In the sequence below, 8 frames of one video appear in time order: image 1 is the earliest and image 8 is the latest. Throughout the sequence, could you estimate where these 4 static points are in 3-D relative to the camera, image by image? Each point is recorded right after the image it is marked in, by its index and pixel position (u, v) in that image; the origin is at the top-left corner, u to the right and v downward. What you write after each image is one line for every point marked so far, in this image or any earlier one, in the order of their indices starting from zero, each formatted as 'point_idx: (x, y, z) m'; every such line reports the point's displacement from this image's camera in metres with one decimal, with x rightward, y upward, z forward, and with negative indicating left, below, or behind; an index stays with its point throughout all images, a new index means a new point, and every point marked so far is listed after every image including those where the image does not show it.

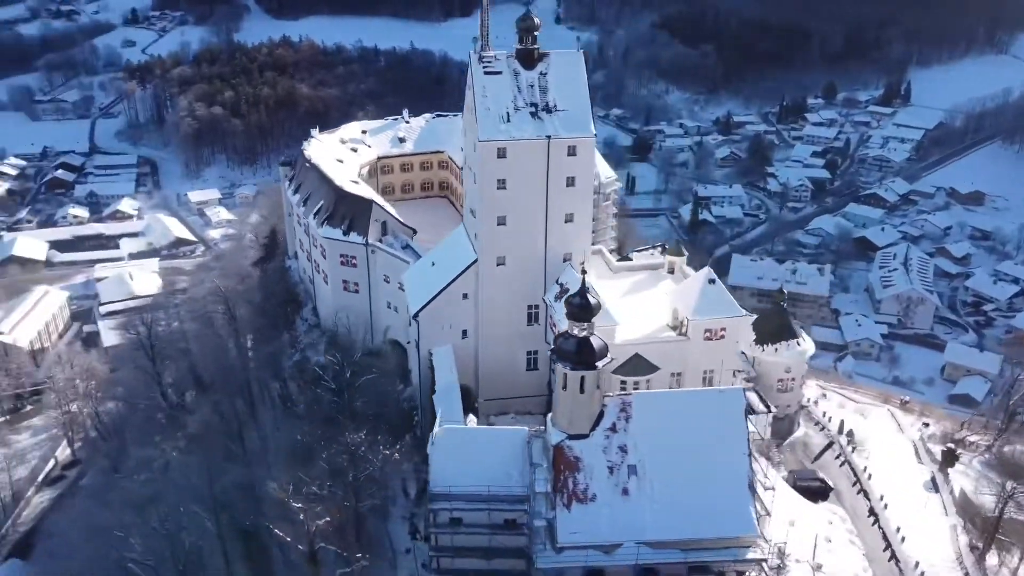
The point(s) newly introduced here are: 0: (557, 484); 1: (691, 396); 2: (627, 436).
0: (+1.1, -4.7, +19.6) m
1: (+4.4, -2.7, +20.1) m
2: (+2.8, -3.7, +19.9) m
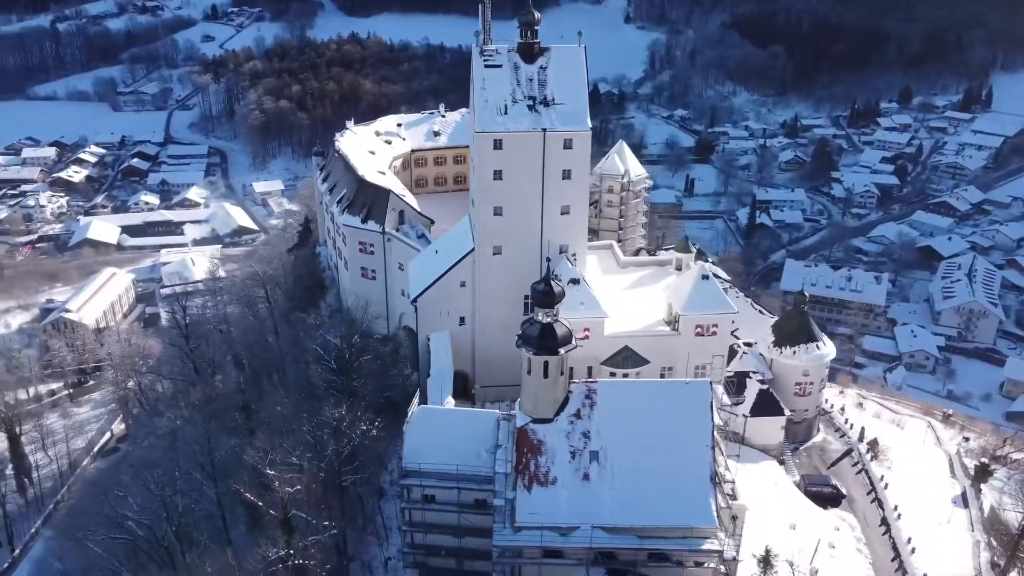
0: (+0.2, -4.4, +20.1) m
1: (+3.6, -2.5, +20.4) m
2: (+1.9, -3.4, +20.3) m
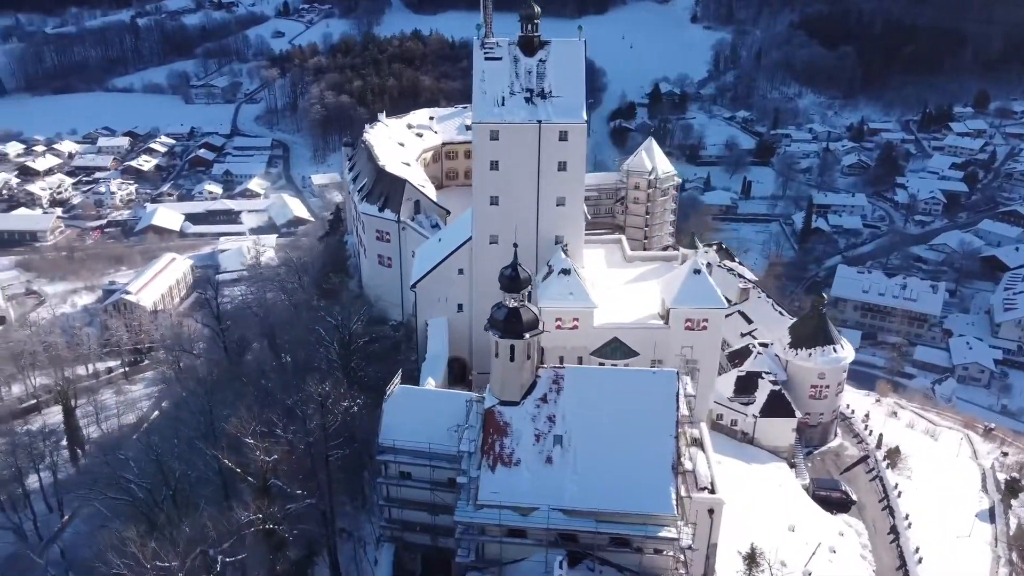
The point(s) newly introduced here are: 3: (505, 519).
0: (-0.7, -4.0, +20.6) m
1: (+2.8, -2.2, +20.7) m
2: (+1.1, -3.1, +20.7) m
3: (-0.2, -5.7, +19.9) m
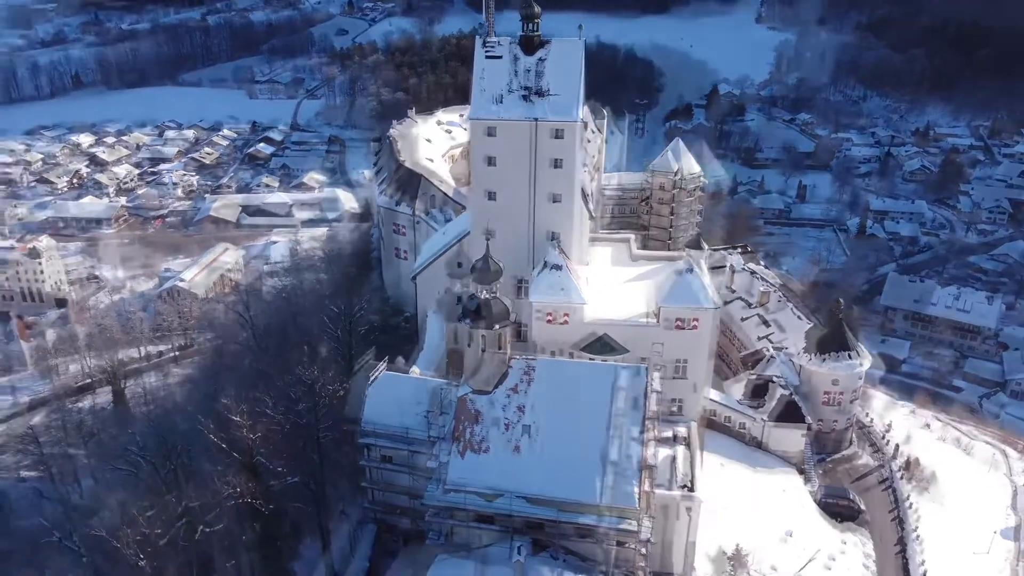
0: (-1.5, -3.8, +21.2) m
1: (+2.1, -2.1, +21.0) m
2: (+0.3, -2.9, +21.1) m
3: (-1.1, -5.5, +20.4) m
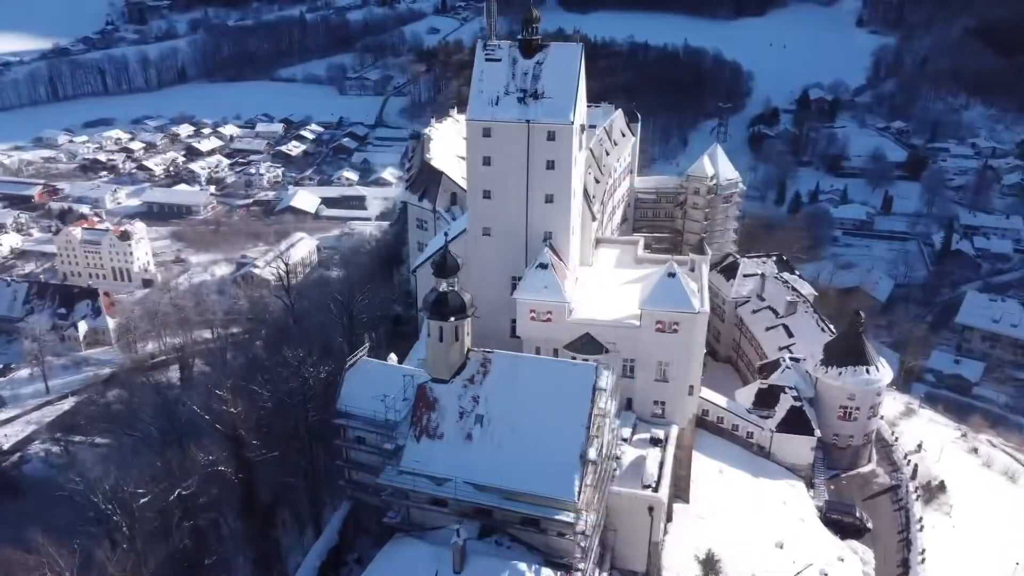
0: (-2.7, -3.6, +22.3) m
1: (+0.9, -2.0, +21.7) m
2: (-0.8, -2.7, +22.0) m
3: (-2.4, -5.3, +21.5) m
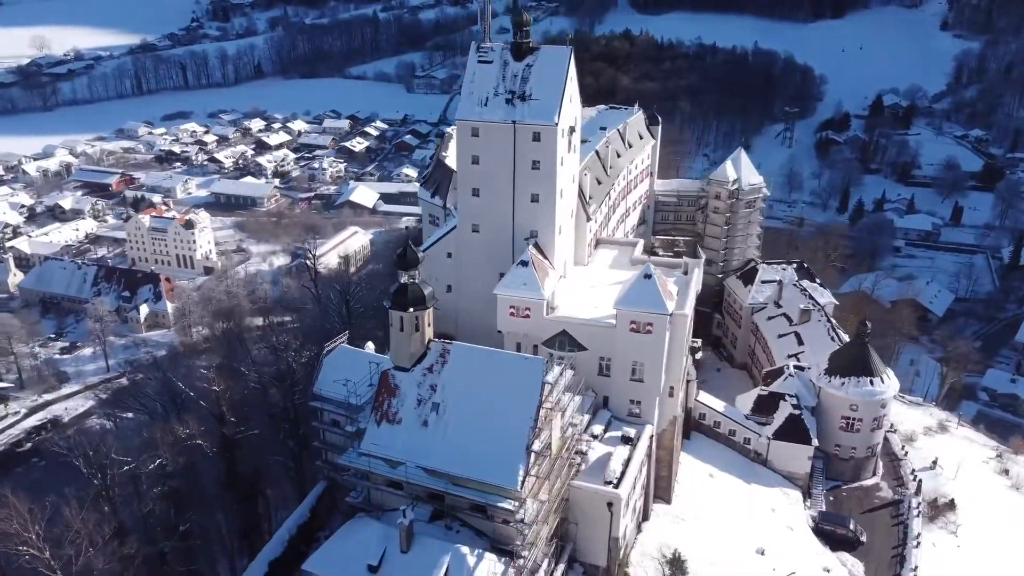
0: (-3.9, -3.3, +23.3) m
1: (-0.3, -1.9, +22.4) m
2: (-2.1, -2.6, +22.9) m
3: (-3.8, -5.1, +22.5) m
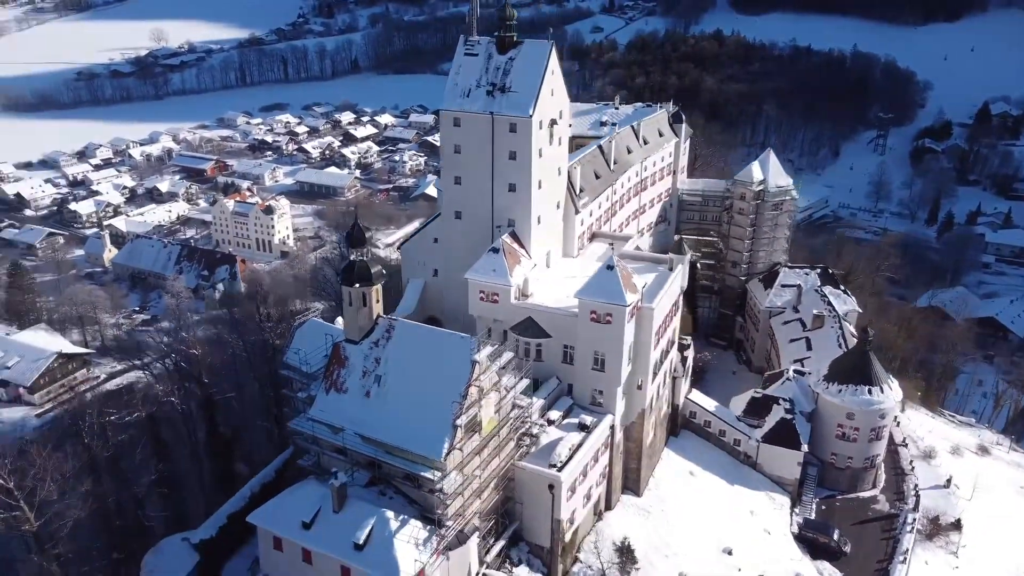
0: (-5.6, -2.6, +24.8) m
1: (-2.1, -1.4, +23.5) m
2: (-3.8, -1.9, +24.1) m
3: (-5.7, -4.4, +23.9) m
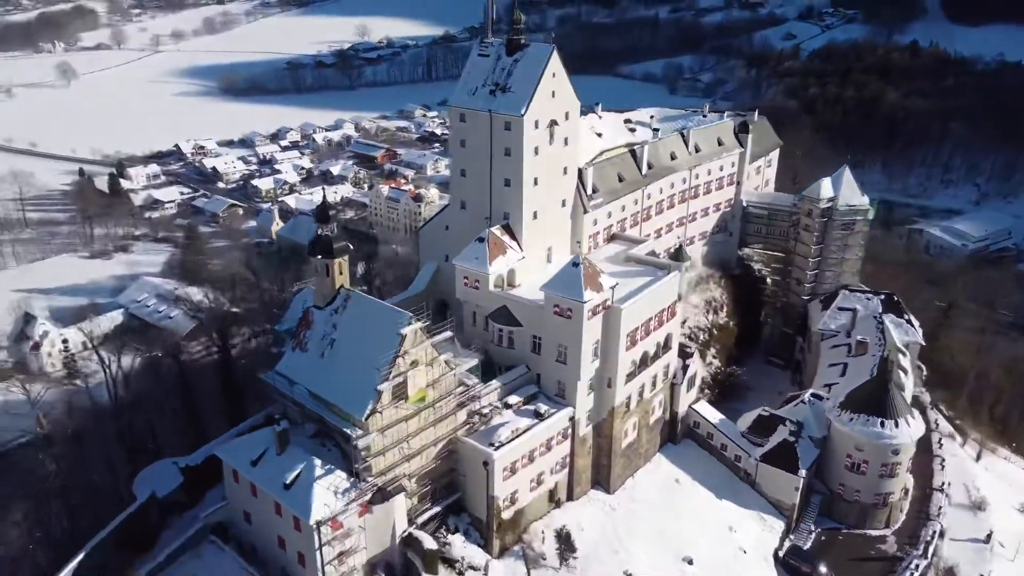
0: (-7.4, -1.6, +27.8) m
1: (-4.2, -0.6, +25.8) m
2: (-5.7, -1.0, +26.8) m
3: (-7.8, -3.3, +27.0) m
